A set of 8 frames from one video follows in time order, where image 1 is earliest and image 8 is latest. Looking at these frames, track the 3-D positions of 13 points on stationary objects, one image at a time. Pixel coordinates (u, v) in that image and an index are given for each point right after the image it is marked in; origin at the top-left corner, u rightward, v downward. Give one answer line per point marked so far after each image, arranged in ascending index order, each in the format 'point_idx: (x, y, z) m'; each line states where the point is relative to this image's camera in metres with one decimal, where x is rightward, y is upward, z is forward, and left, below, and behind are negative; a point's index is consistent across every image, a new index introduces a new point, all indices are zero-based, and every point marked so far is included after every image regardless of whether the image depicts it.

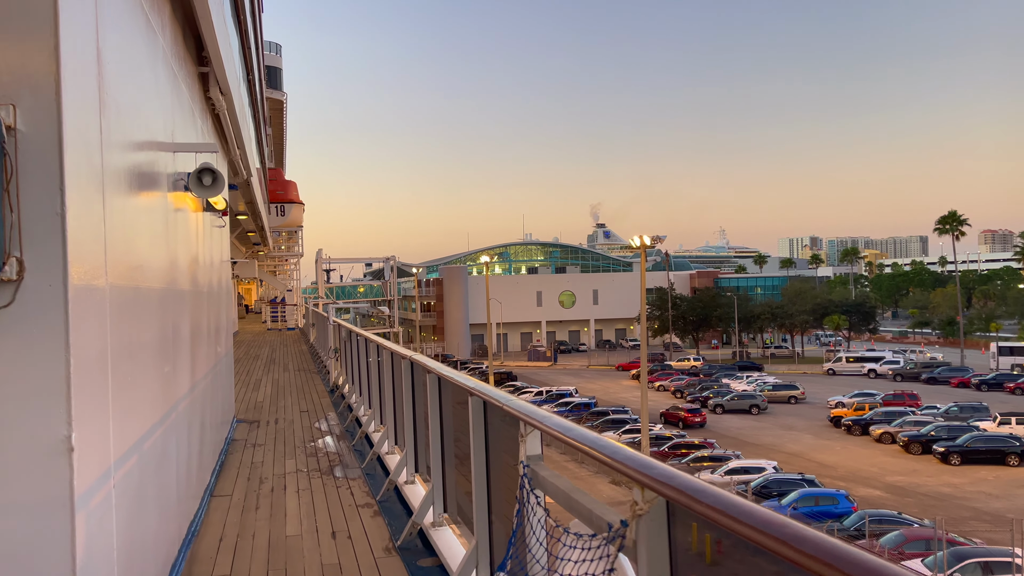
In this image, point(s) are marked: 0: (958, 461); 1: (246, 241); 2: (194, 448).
0: (+12.9, -5.0, +17.9) m
1: (-7.8, +1.4, +18.2) m
2: (-1.7, -0.8, +3.2) m
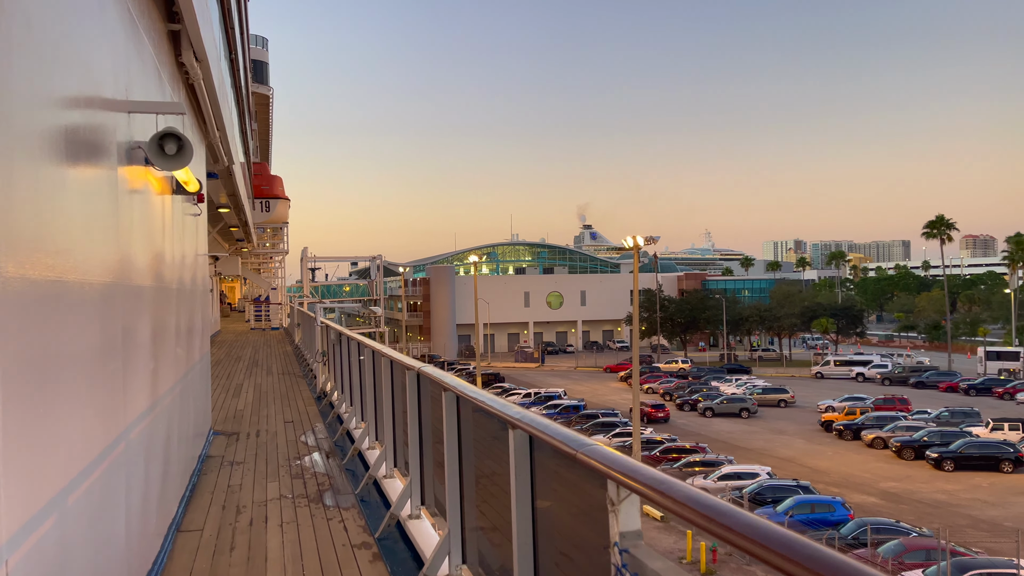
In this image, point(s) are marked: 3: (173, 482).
0: (+12.6, -5.1, +17.8) m
1: (-8.0, +1.4, +17.6) m
2: (-1.6, -0.8, +2.7) m
3: (-1.7, -1.0, +3.1) m
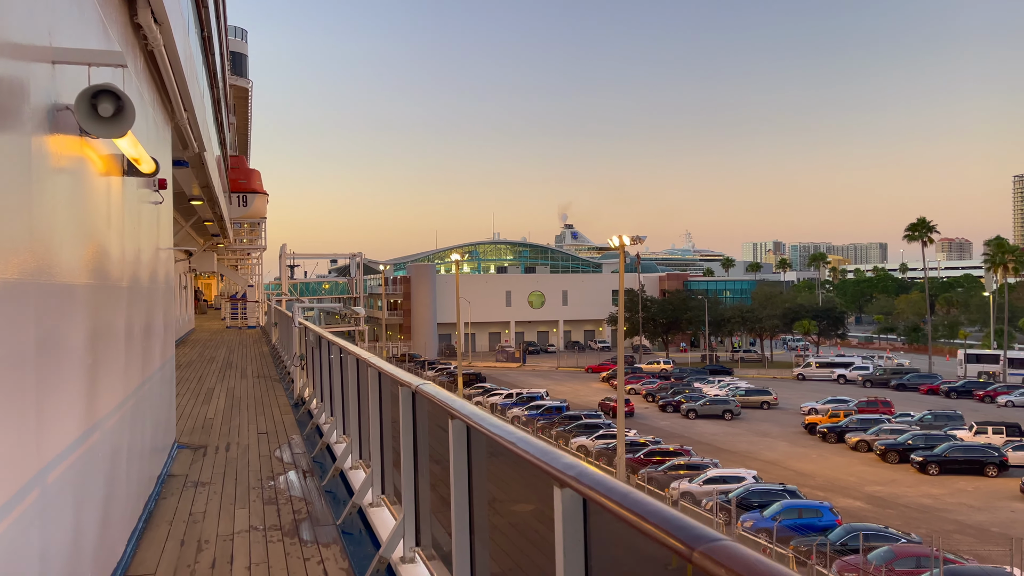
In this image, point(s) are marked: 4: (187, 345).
0: (+12.1, -5.2, +17.8) m
1: (-8.4, +1.5, +17.0) m
2: (-1.5, -0.8, +2.3) m
3: (-1.7, -1.0, +2.7) m
4: (-8.6, -1.6, +16.4) m
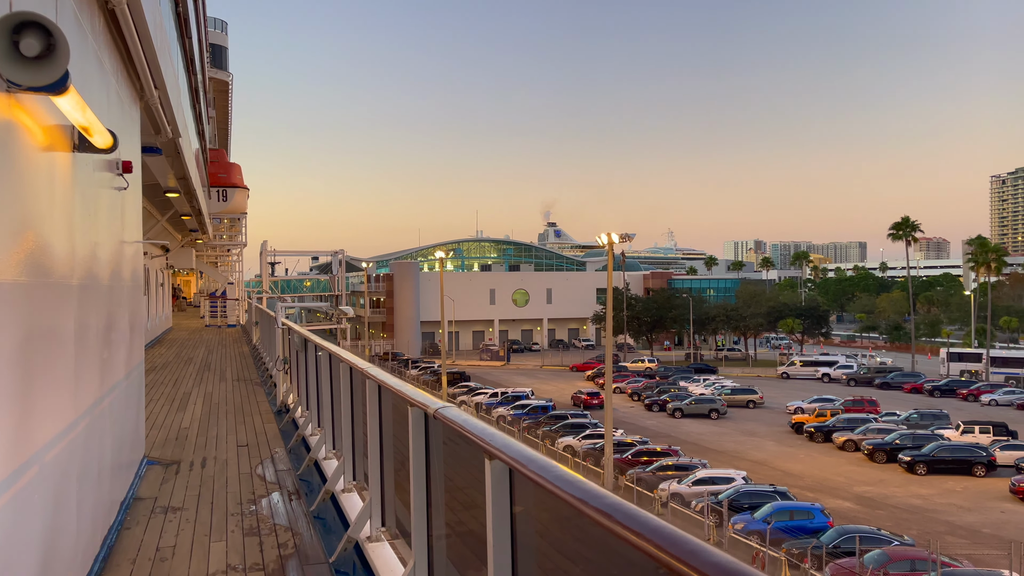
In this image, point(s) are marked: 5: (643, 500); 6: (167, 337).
0: (+11.8, -5.2, +17.8) m
1: (-8.7, +1.6, +16.4) m
2: (-1.5, -0.8, +1.9) m
3: (-1.6, -1.0, +2.3) m
4: (-8.9, -1.5, +15.9) m
5: (+3.3, -5.4, +16.0) m
6: (-10.1, -1.5, +18.3) m
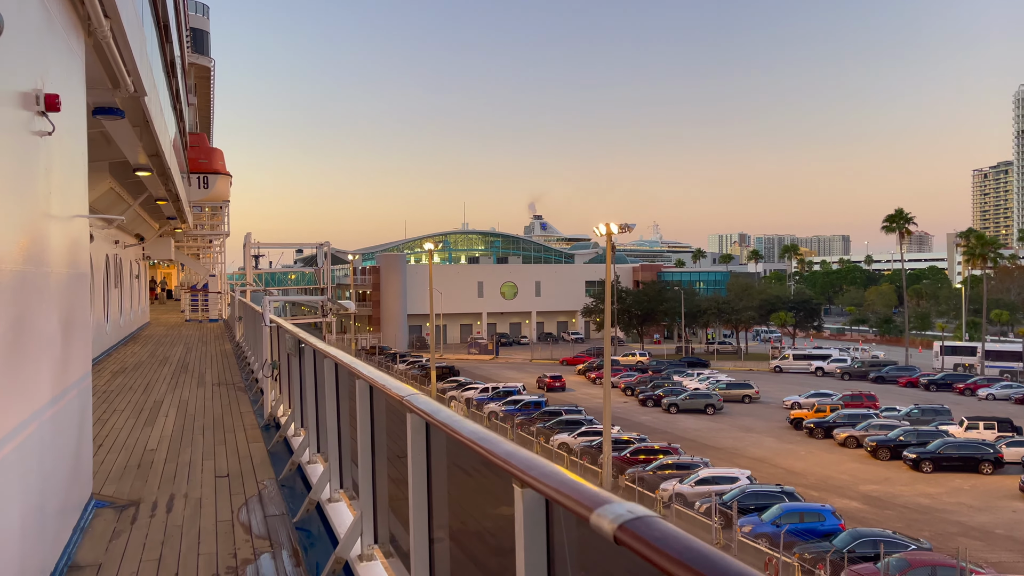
0: (+11.7, -5.0, +17.4) m
1: (-8.8, +1.8, +15.4) m
2: (-1.2, -0.8, +1.2) m
3: (-1.4, -0.9, +1.6) m
4: (-9.0, -1.3, +14.9) m
5: (+3.3, -5.3, +15.5) m
6: (-10.2, -1.3, +17.4) m
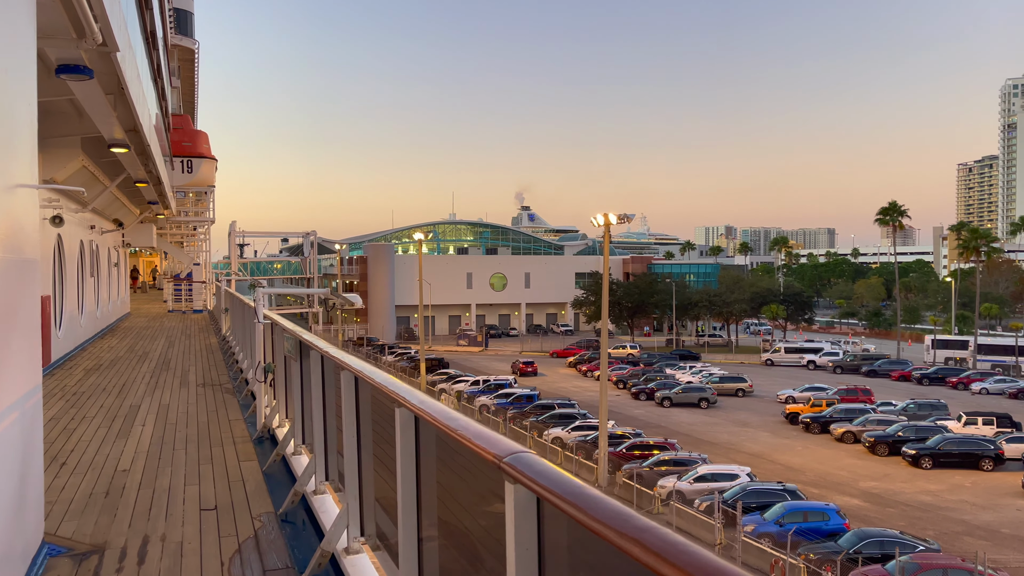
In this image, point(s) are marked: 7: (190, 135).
0: (+11.5, -4.9, +17.2) m
1: (-8.8, +2.0, +14.7) m
2: (-1.0, -0.8, +0.7) m
3: (-1.1, -0.9, +1.1) m
4: (-9.0, -1.1, +14.3) m
5: (+3.2, -5.1, +15.1) m
6: (-10.4, -1.0, +16.7) m
7: (-9.8, +4.6, +19.0) m
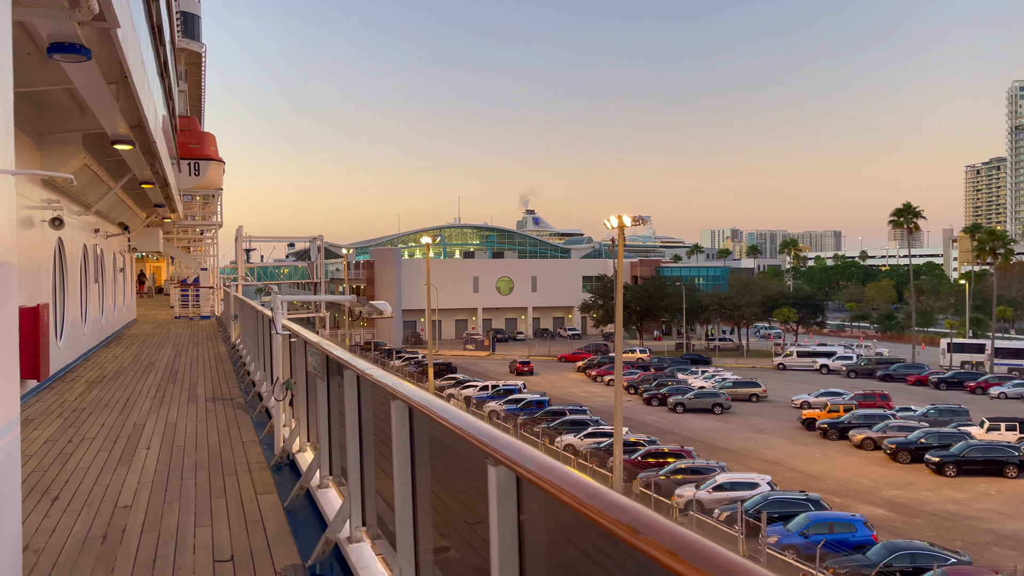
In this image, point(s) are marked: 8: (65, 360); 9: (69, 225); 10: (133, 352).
0: (+11.9, -4.9, +16.8) m
1: (-8.5, +1.9, +14.5) m
2: (-0.7, -0.8, +0.3) m
3: (-0.9, -1.0, +0.7) m
4: (-8.7, -1.2, +14.0) m
5: (+3.5, -5.2, +14.7) m
6: (-10.0, -1.1, +16.4) m
7: (-9.5, +4.4, +18.8) m
8: (-7.0, -1.1, +9.7) m
9: (-7.4, +1.0, +10.5) m
10: (-7.4, -1.2, +12.1) m
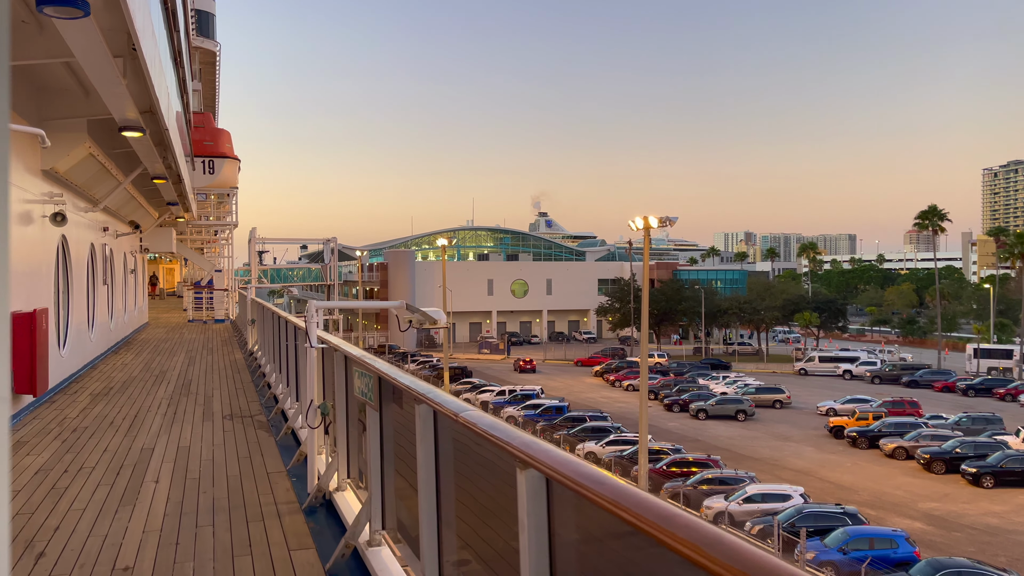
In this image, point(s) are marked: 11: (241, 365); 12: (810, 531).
0: (+12.5, -5.1, +16.3) m
1: (-7.9, +1.8, +14.3) m
2: (-0.4, -0.9, +0.1) m
3: (-0.6, -1.1, +0.4) m
4: (-8.1, -1.3, +13.8) m
5: (+4.1, -5.3, +14.3) m
6: (-9.4, -1.3, +16.3) m
7: (-8.8, +4.3, +18.6) m
8: (-6.5, -1.2, +9.5) m
9: (-6.9, +0.9, +10.3) m
10: (-6.8, -1.3, +12.0) m
11: (-4.5, -1.3, +10.9) m
12: (+6.4, -5.2, +13.4) m
